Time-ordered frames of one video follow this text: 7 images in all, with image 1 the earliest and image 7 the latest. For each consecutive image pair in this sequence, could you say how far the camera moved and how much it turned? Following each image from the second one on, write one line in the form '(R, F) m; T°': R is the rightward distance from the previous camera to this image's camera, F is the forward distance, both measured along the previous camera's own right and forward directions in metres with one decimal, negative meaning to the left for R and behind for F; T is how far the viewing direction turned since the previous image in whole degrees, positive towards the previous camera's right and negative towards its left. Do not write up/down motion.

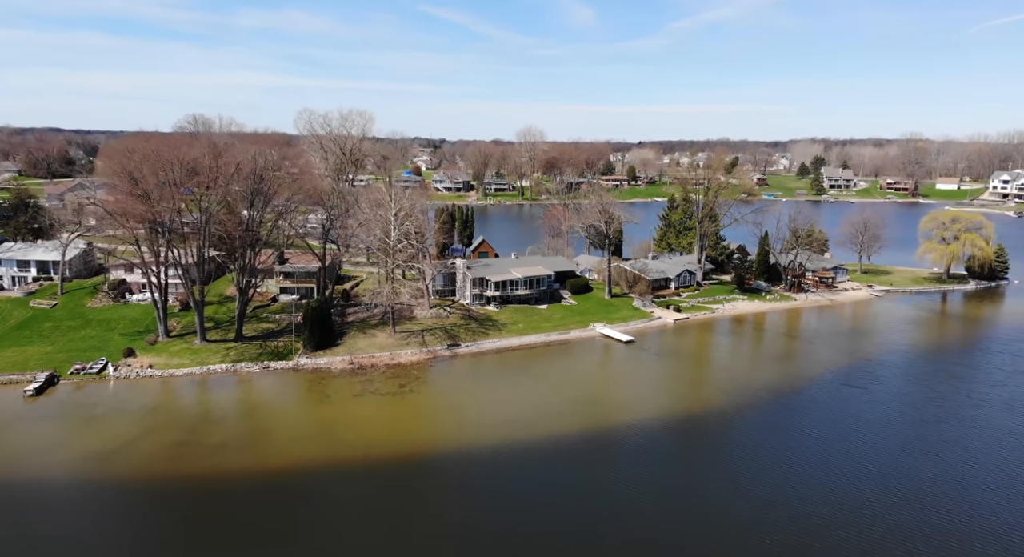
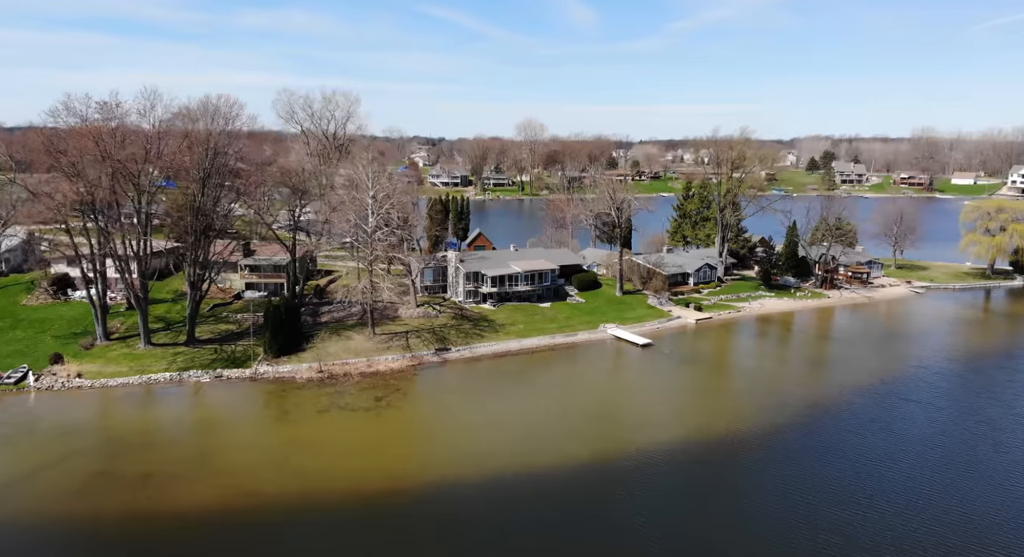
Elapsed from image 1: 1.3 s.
(+0.1, +7.4) m; 0°
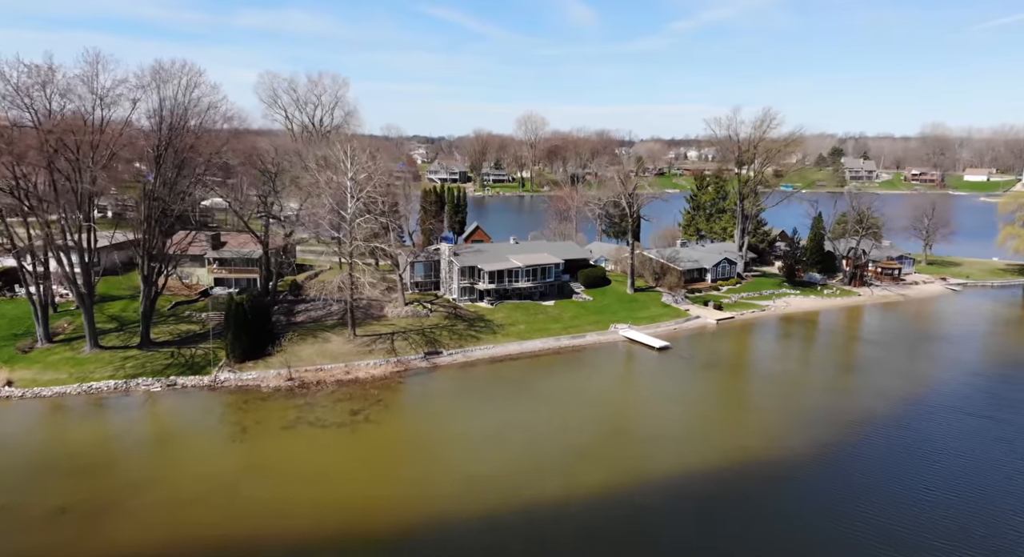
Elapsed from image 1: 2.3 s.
(0.0, +5.4) m; 0°
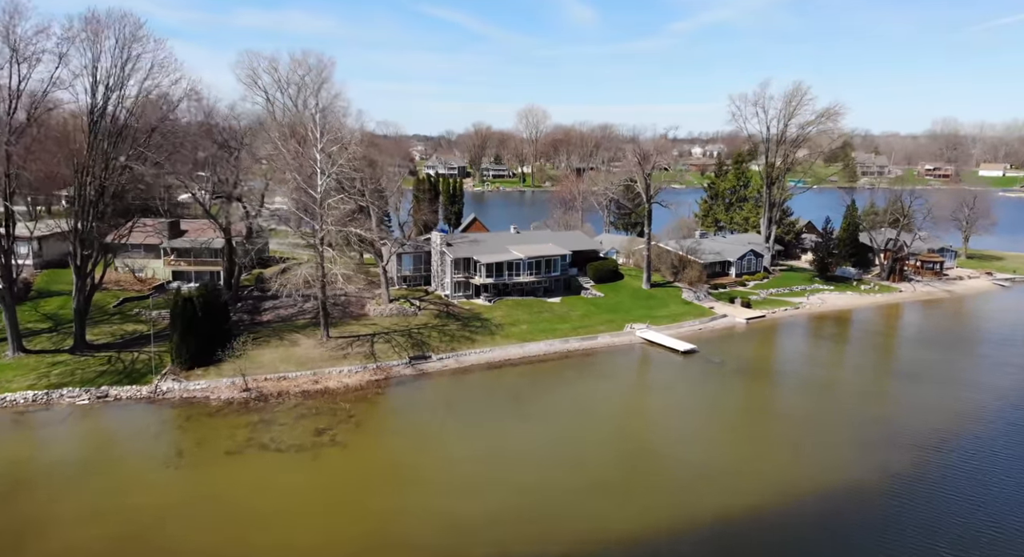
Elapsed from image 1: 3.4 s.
(0.0, +5.8) m; 0°
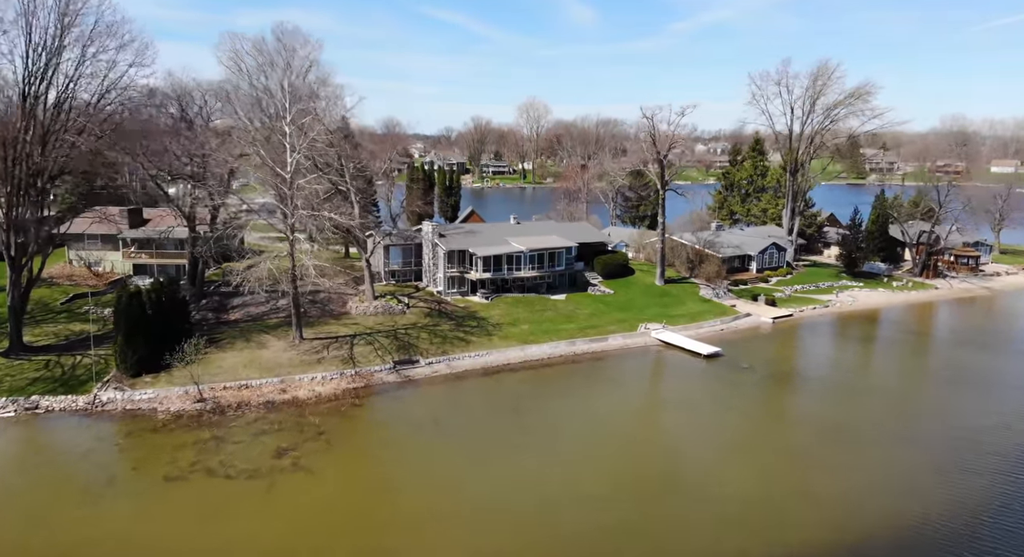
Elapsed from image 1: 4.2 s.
(0.0, +4.2) m; 0°
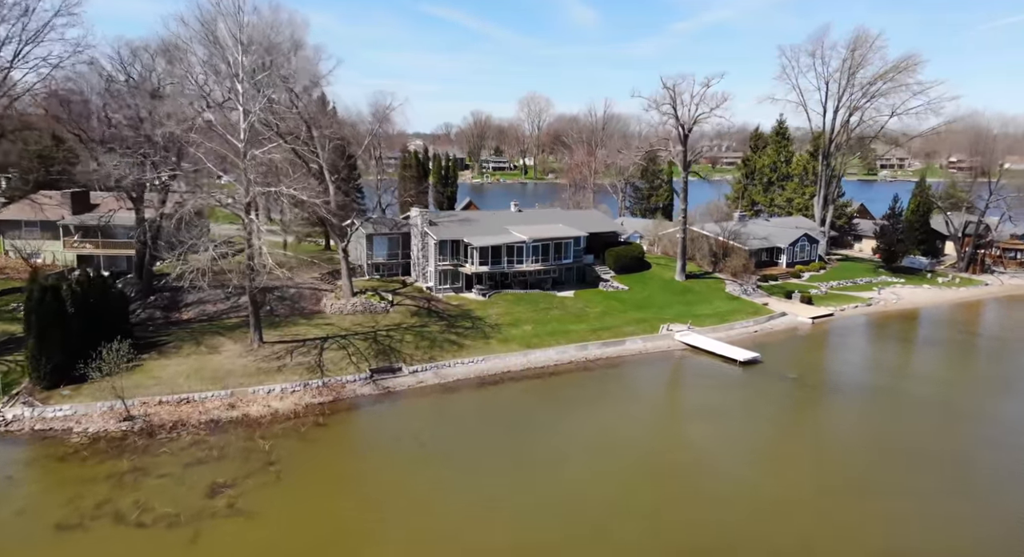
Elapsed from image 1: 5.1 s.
(0.0, +4.8) m; 0°
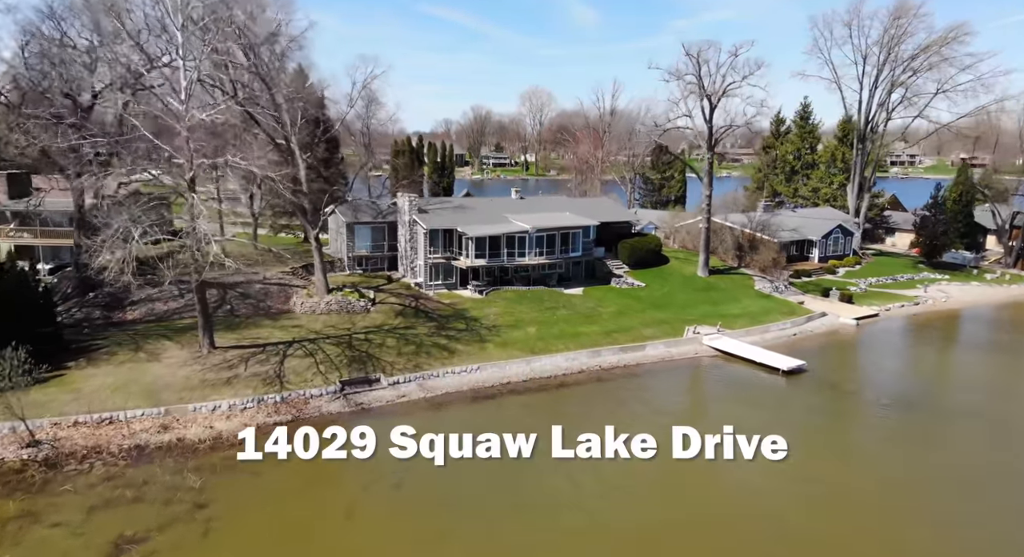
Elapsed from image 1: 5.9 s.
(0.0, +4.1) m; 0°
